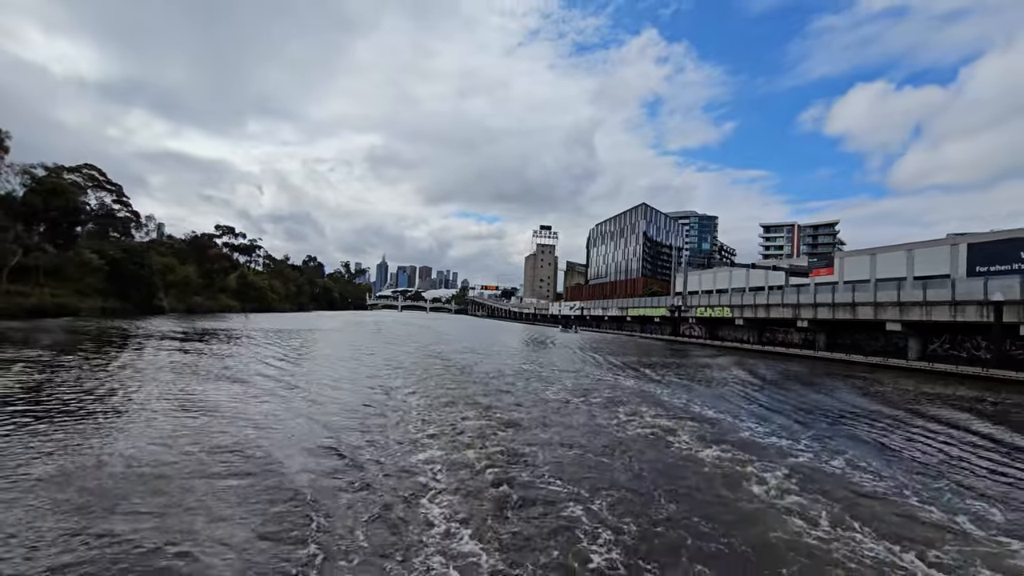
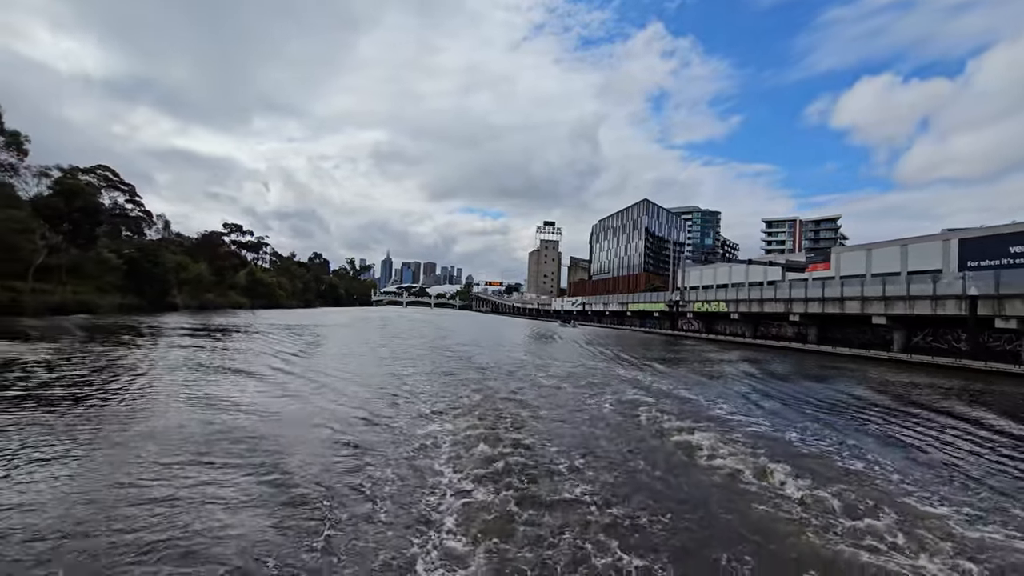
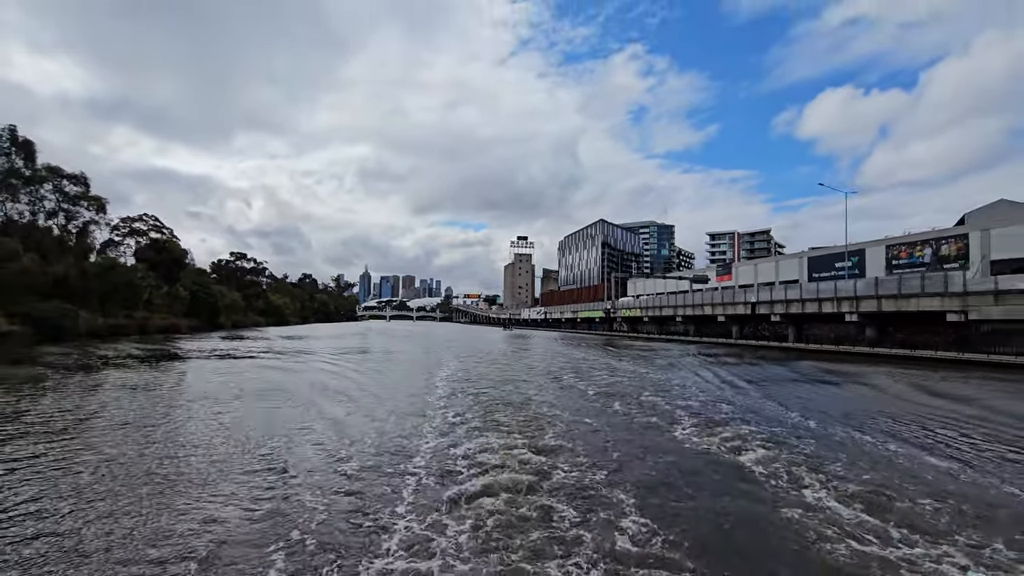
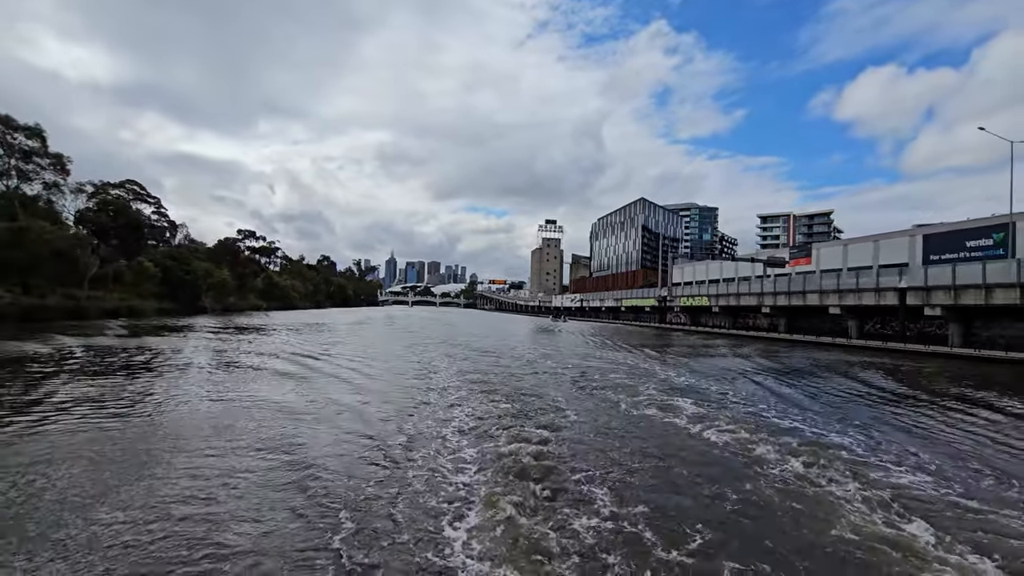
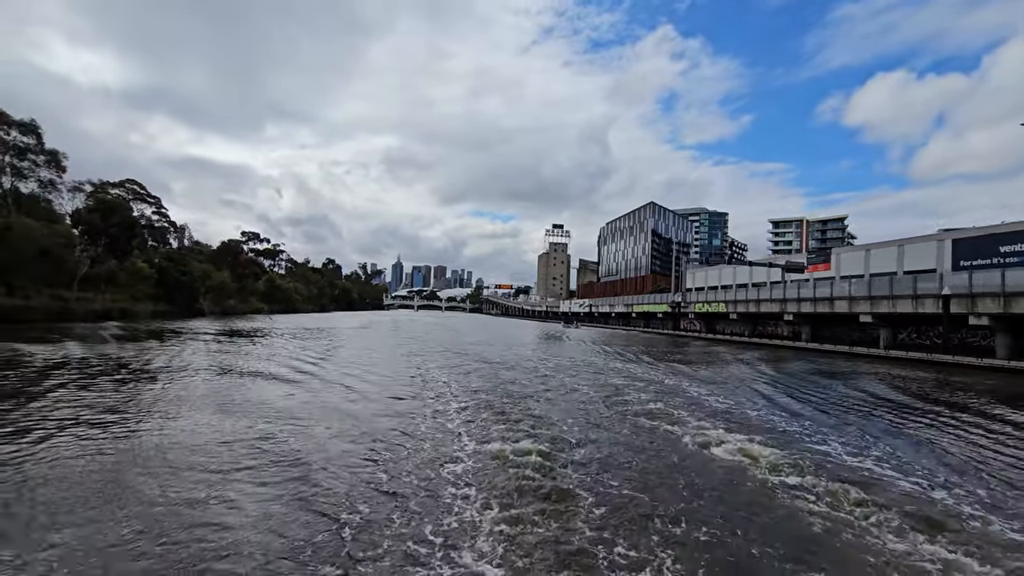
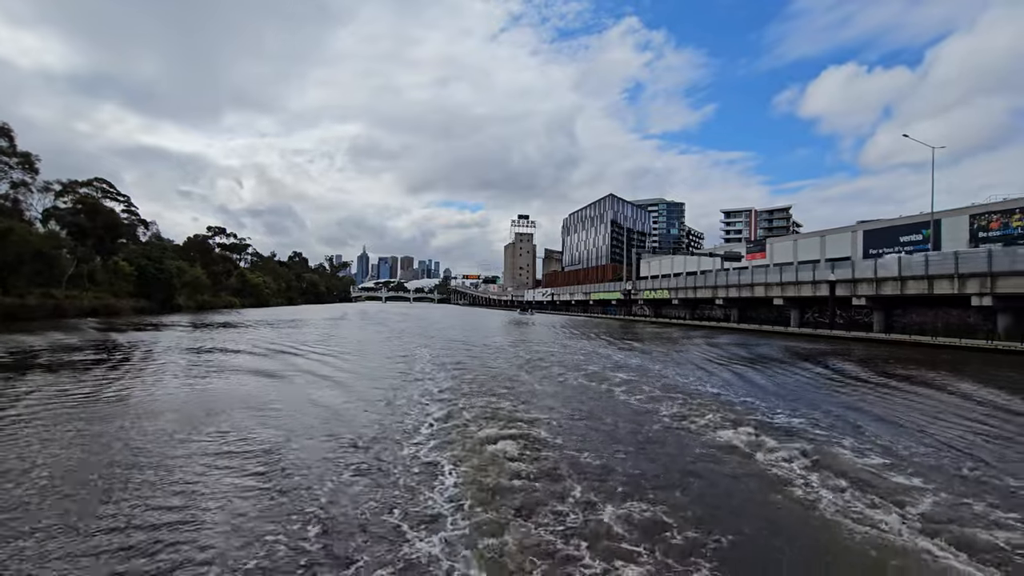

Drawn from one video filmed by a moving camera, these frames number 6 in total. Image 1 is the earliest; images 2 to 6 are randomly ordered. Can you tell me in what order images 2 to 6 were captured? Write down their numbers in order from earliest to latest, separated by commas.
2, 5, 4, 6, 3
